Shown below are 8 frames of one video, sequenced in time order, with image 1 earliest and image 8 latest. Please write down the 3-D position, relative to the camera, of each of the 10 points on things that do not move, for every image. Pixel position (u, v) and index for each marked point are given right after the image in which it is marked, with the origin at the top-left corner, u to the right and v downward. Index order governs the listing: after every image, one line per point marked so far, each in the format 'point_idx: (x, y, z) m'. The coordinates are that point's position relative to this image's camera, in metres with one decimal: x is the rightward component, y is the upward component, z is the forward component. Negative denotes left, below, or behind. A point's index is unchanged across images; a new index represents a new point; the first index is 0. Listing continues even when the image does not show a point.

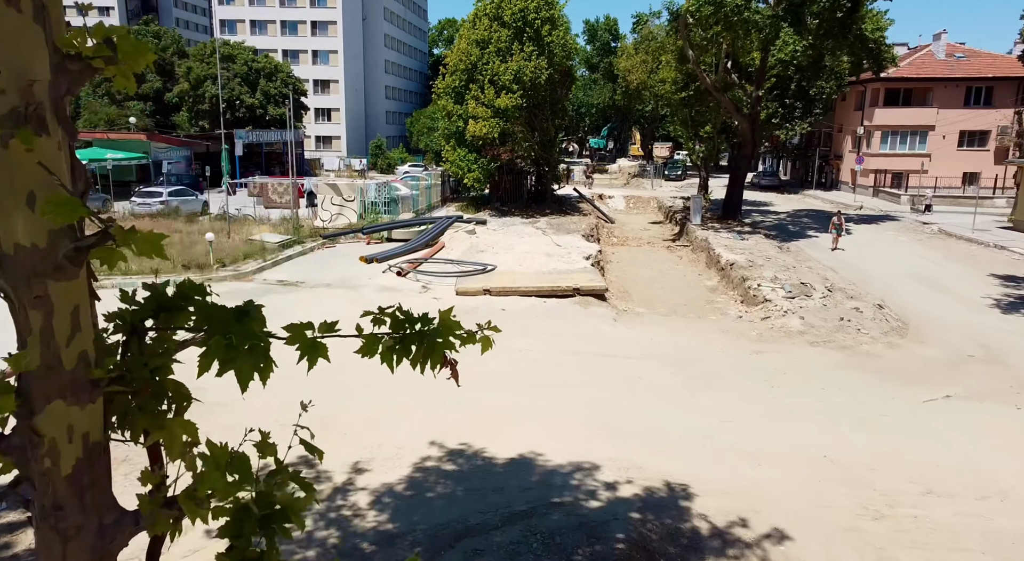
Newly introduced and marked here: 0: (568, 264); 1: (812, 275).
0: (+1.6, +0.4, +17.1) m
1: (+8.7, +0.1, +17.9) m
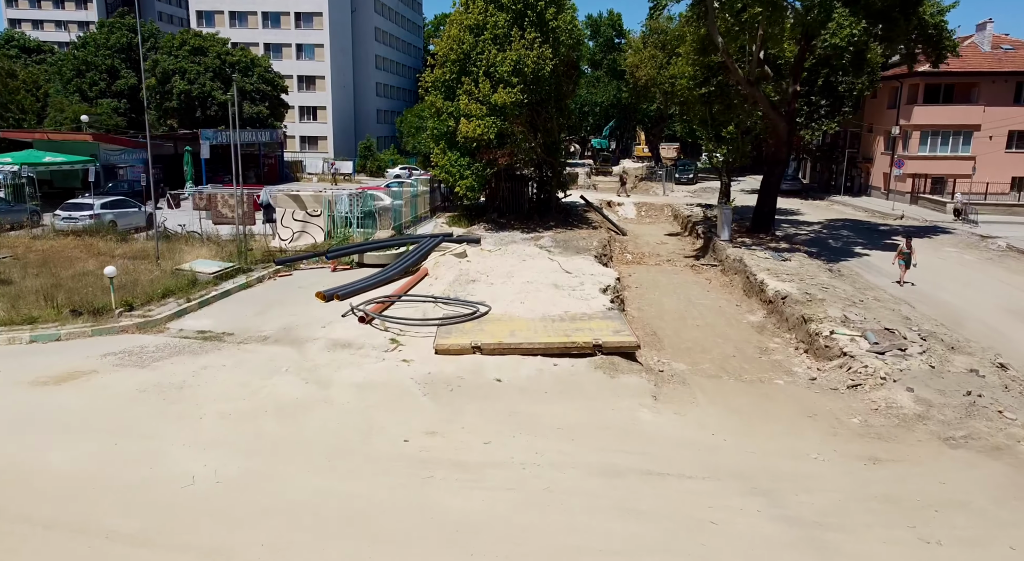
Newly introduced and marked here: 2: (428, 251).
0: (+1.5, -0.5, +13.4) m
1: (+8.7, -0.8, +14.2) m
2: (-2.4, +0.8, +17.2) m
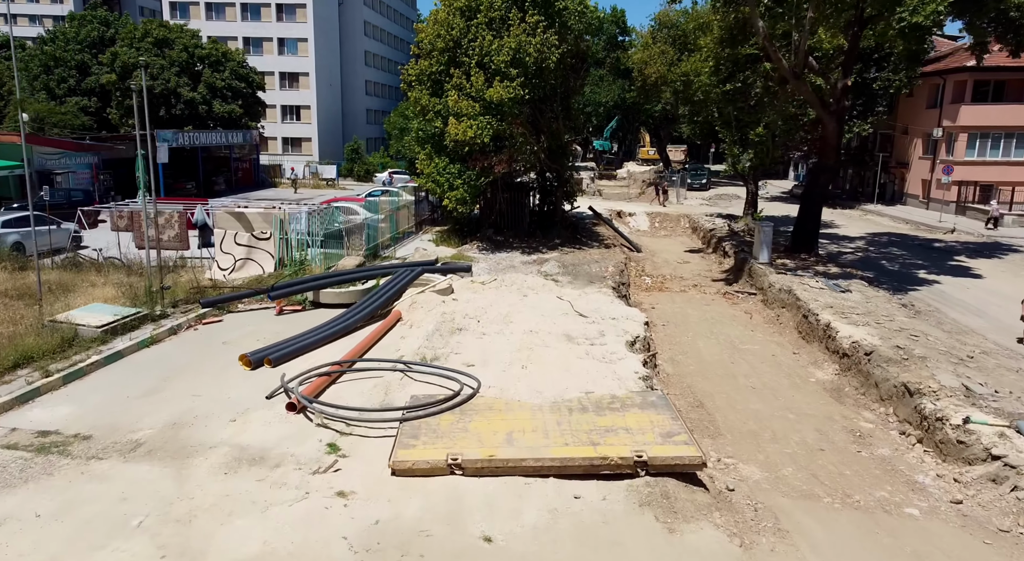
0: (+1.5, -1.5, +9.7) m
1: (+8.7, -1.7, +10.5) m
2: (-2.4, -0.1, +13.5) m
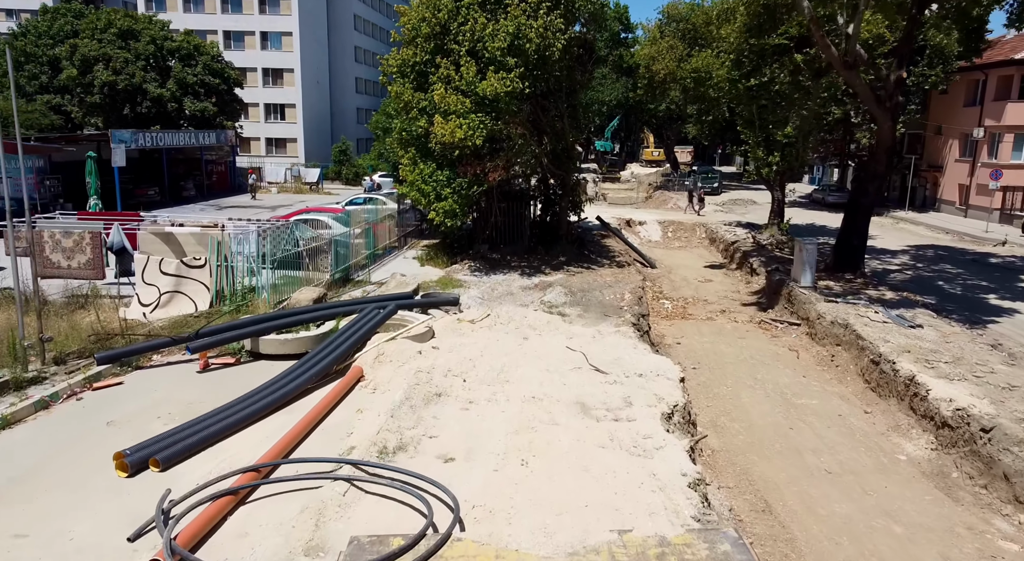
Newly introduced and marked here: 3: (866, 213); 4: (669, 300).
0: (+1.4, -2.2, +6.7) m
1: (+8.6, -2.4, +7.5) m
2: (-2.5, -0.9, +10.5) m
3: (+10.6, +2.0, +18.5) m
4: (+4.9, -0.6, +19.2) m
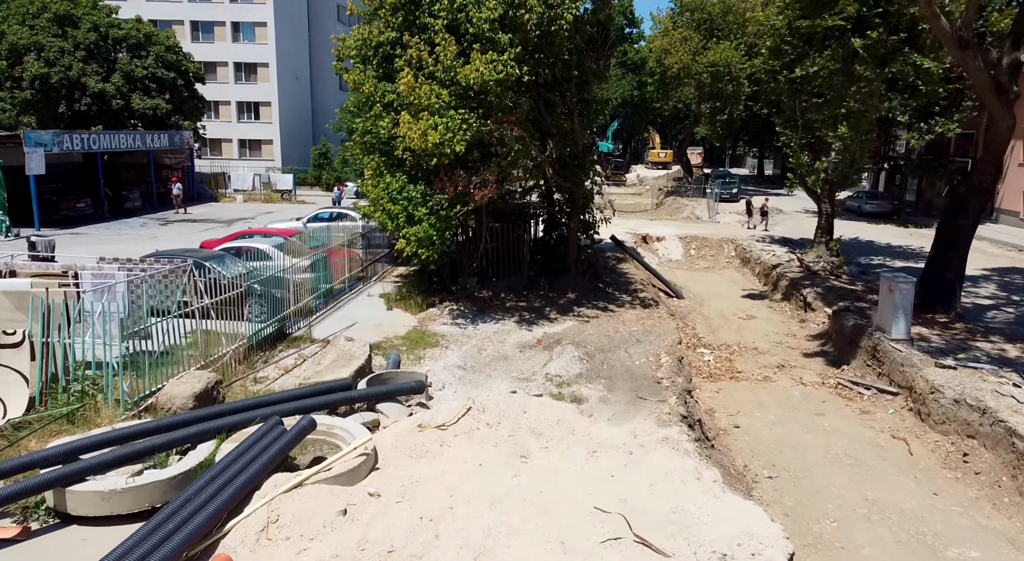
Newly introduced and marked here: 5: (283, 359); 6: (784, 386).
0: (+1.3, -3.2, +2.5) m
1: (+8.5, -3.5, +3.2) m
2: (-2.6, -1.9, +6.3) m
3: (+10.5, +1.0, +14.3) m
4: (+4.8, -1.7, +14.9) m
5: (-3.8, -1.3, +10.3) m
6: (+5.8, -2.2, +13.1) m
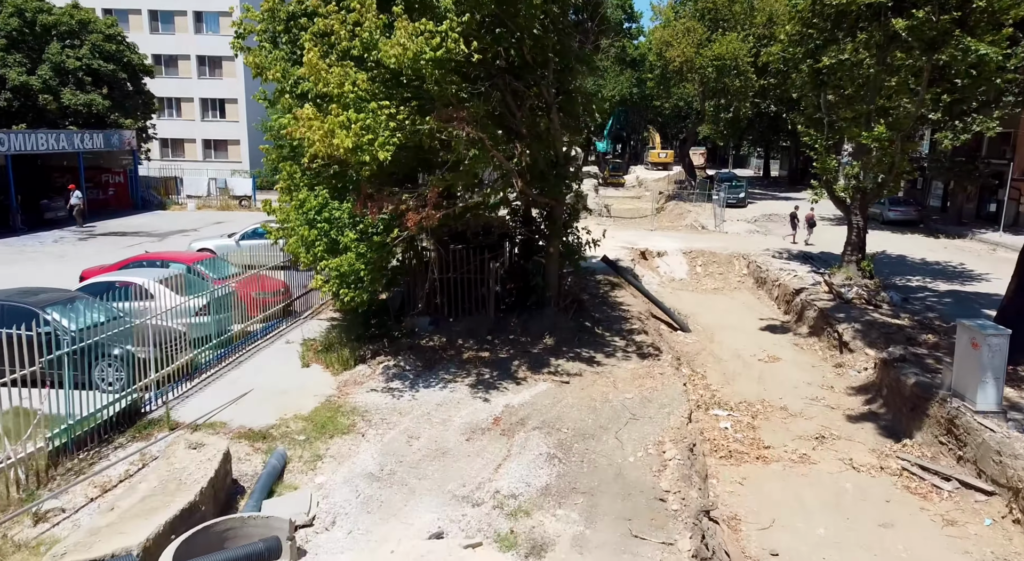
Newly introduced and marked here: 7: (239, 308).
0: (+0.6, -4.1, -0.9) m
1: (+7.7, -4.3, -0.1) m
2: (-3.4, -2.7, +2.9) m
3: (+9.7, +0.2, +10.9) m
4: (+4.0, -2.5, +11.6) m
5: (-4.6, -2.1, +7.0) m
6: (+5.1, -3.0, +9.8) m
7: (-5.0, -0.5, +11.4) m
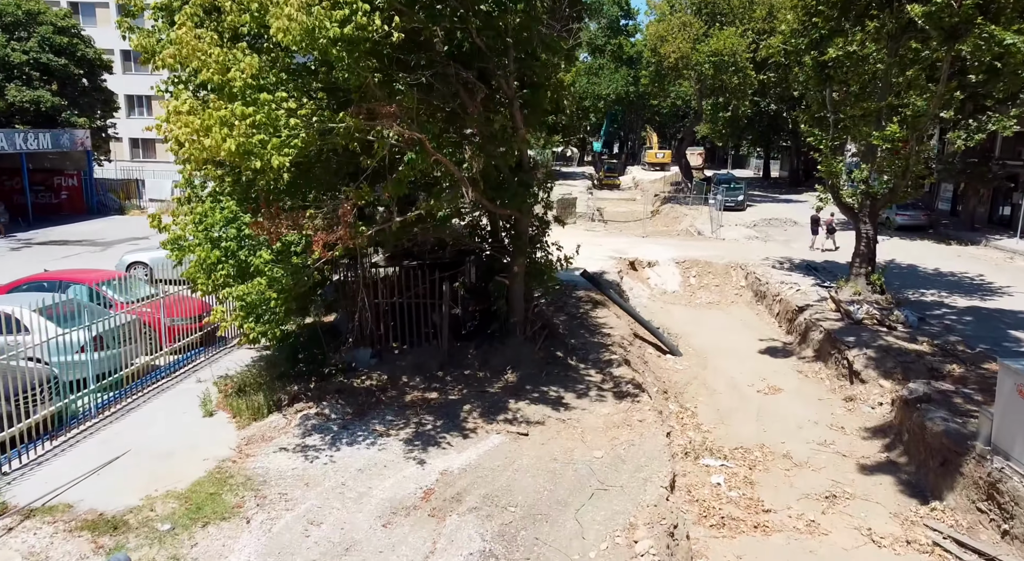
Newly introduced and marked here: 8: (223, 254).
0: (-0.1, -4.5, -2.7) m
1: (+7.0, -4.7, -1.9) m
2: (-4.1, -3.2, +1.1) m
3: (+9.0, -0.2, +9.1) m
4: (+3.3, -2.9, +9.8) m
5: (-5.3, -2.6, +5.1) m
6: (+4.3, -3.4, +8.0) m
7: (-5.8, -0.9, +9.6) m
8: (-3.9, +0.4, +8.3) m
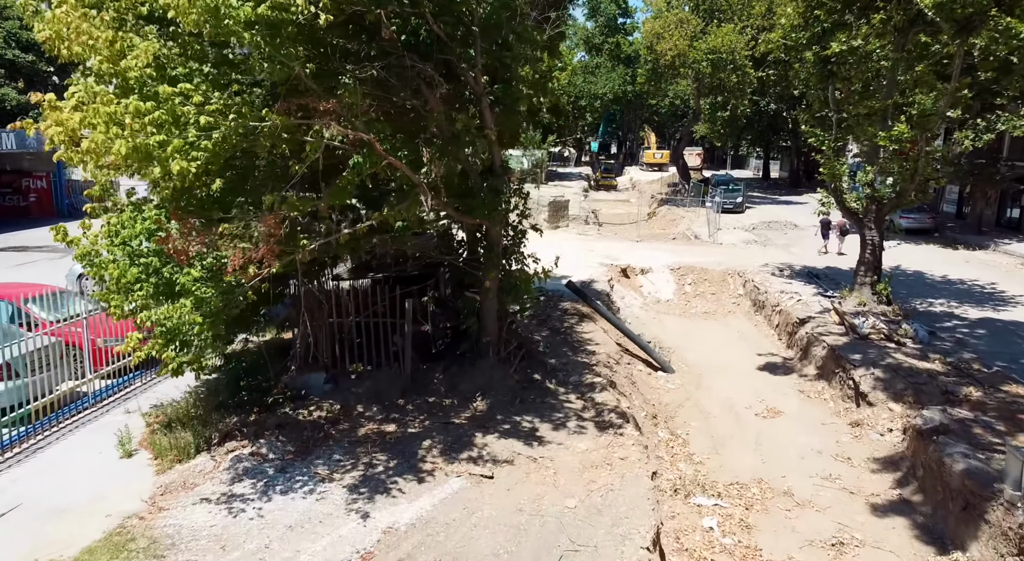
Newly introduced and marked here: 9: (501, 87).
0: (-0.6, -4.8, -3.8) m
1: (+6.6, -5.0, -3.0) m
2: (-4.6, -3.4, 0.0) m
3: (+8.5, -0.5, +8.0) m
4: (+2.8, -3.2, +8.7) m
5: (-5.8, -2.8, +4.1) m
6: (+3.9, -3.7, +6.9) m
7: (-6.2, -1.2, +8.5) m
8: (-4.4, +0.1, +7.3) m
9: (-0.2, +2.9, +8.7) m
